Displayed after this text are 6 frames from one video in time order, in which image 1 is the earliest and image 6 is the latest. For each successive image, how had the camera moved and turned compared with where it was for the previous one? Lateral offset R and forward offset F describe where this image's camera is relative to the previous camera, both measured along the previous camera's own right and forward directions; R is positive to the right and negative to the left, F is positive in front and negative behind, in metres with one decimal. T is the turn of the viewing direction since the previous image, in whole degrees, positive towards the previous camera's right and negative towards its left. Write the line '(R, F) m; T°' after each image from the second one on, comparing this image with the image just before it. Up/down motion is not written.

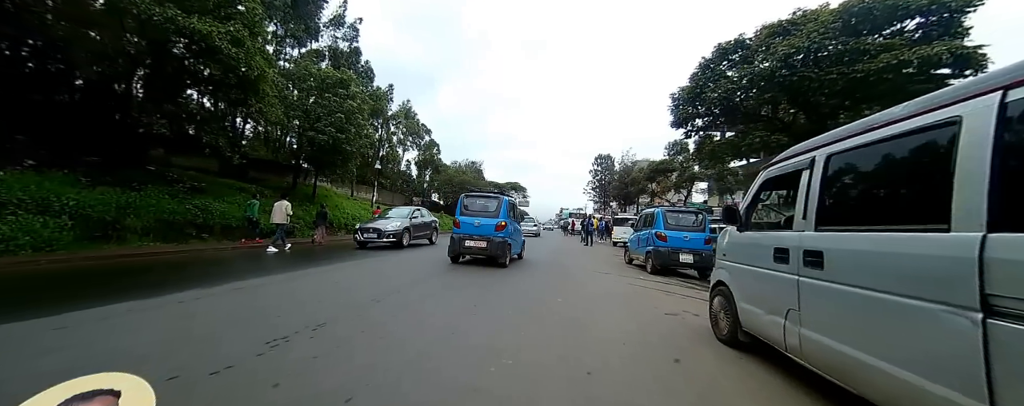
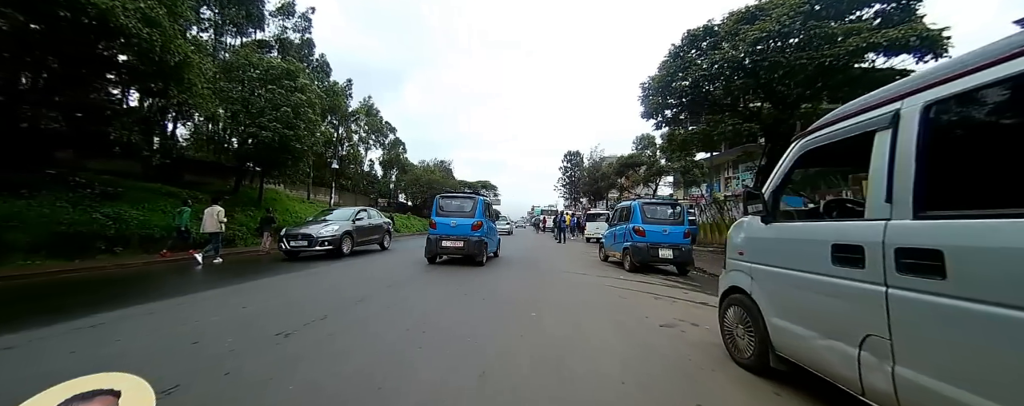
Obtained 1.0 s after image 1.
(+0.2, +0.9) m; +6°
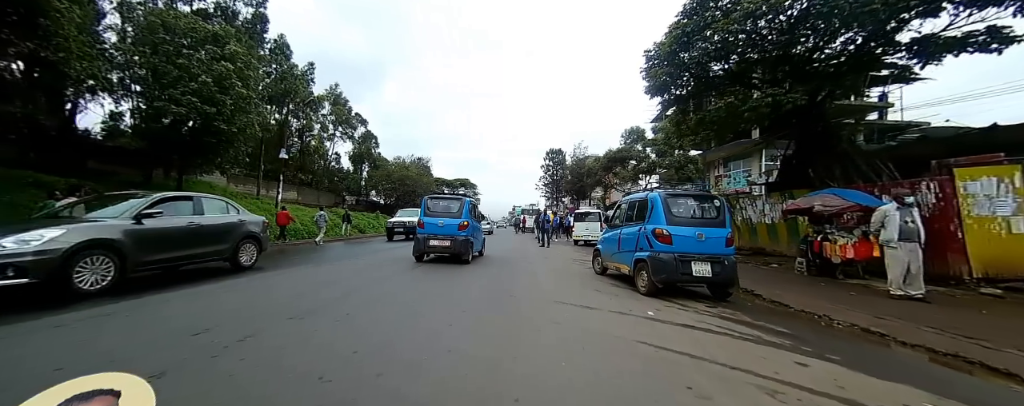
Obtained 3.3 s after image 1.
(+0.3, +2.5) m; +4°
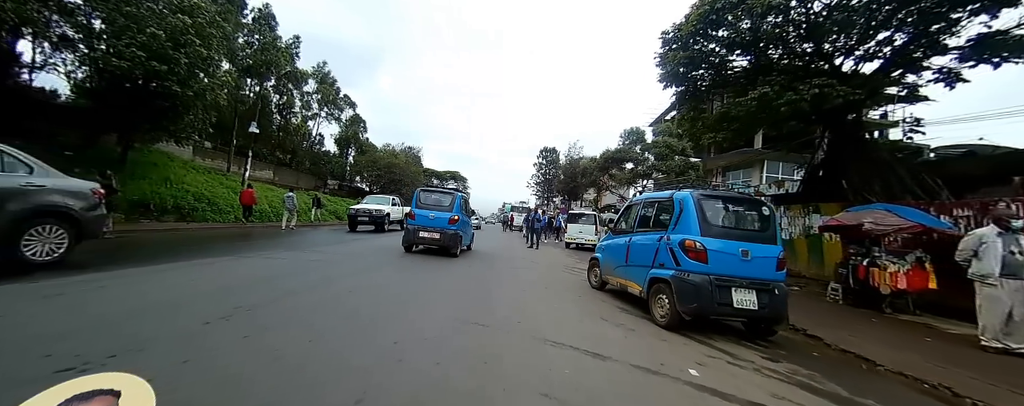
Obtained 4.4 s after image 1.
(+0.1, +1.3) m; +2°
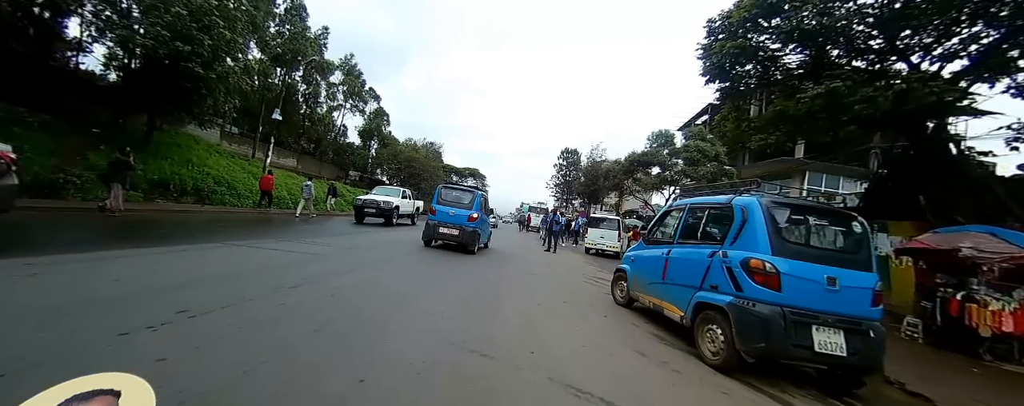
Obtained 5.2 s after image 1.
(0.0, +0.6) m; -3°
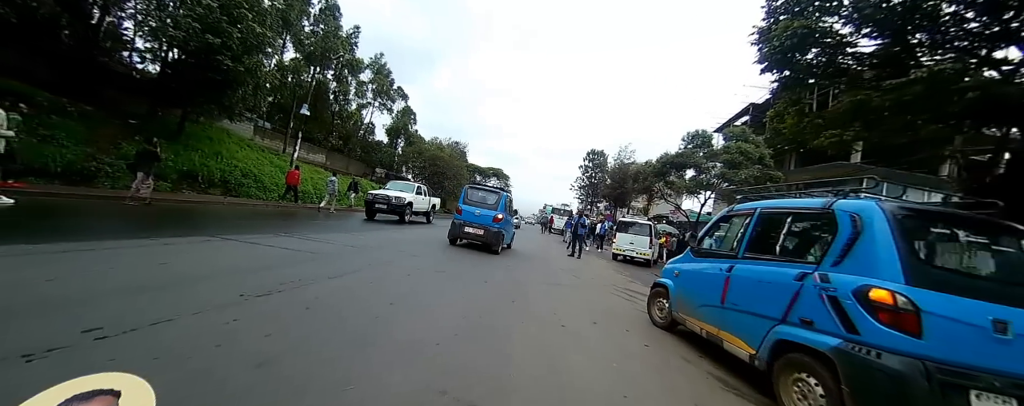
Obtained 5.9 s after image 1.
(0.0, +0.6) m; -4°
